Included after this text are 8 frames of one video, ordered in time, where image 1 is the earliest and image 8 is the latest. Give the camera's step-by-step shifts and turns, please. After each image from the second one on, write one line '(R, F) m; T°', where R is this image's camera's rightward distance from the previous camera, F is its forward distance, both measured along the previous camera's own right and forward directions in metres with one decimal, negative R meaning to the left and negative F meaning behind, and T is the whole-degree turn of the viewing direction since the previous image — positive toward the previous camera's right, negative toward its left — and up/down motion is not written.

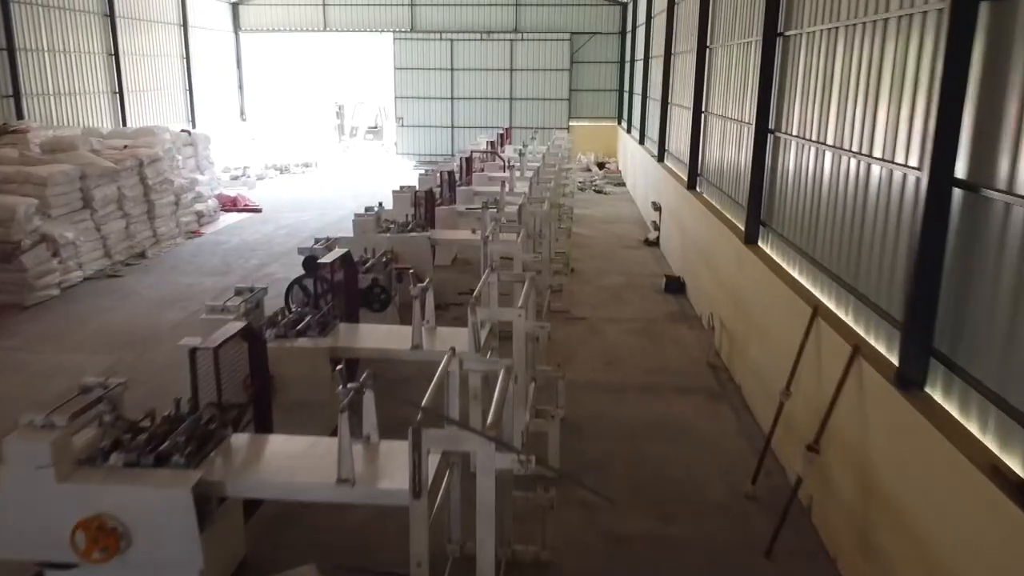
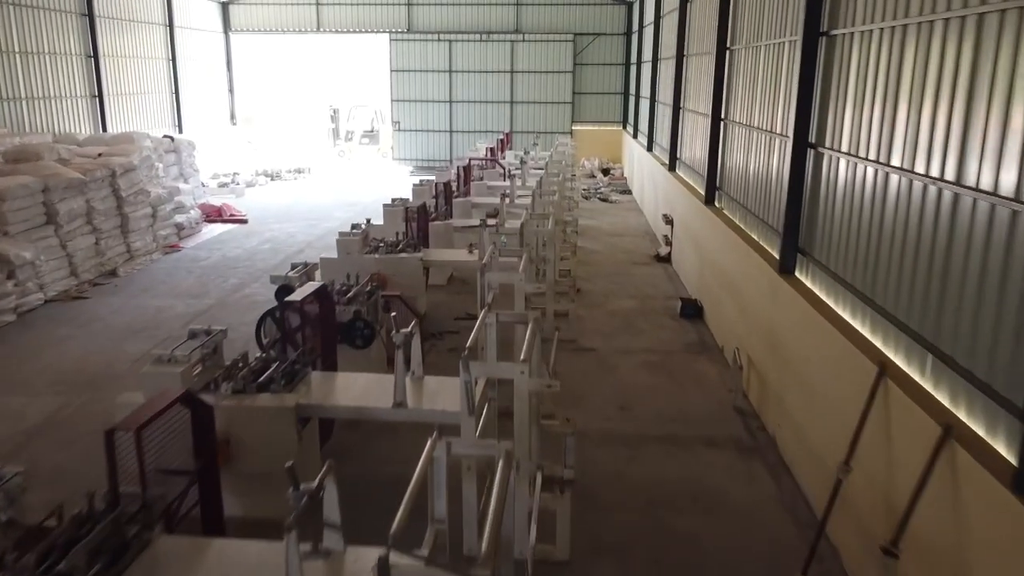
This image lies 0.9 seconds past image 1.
(0.0, +0.7) m; 0°
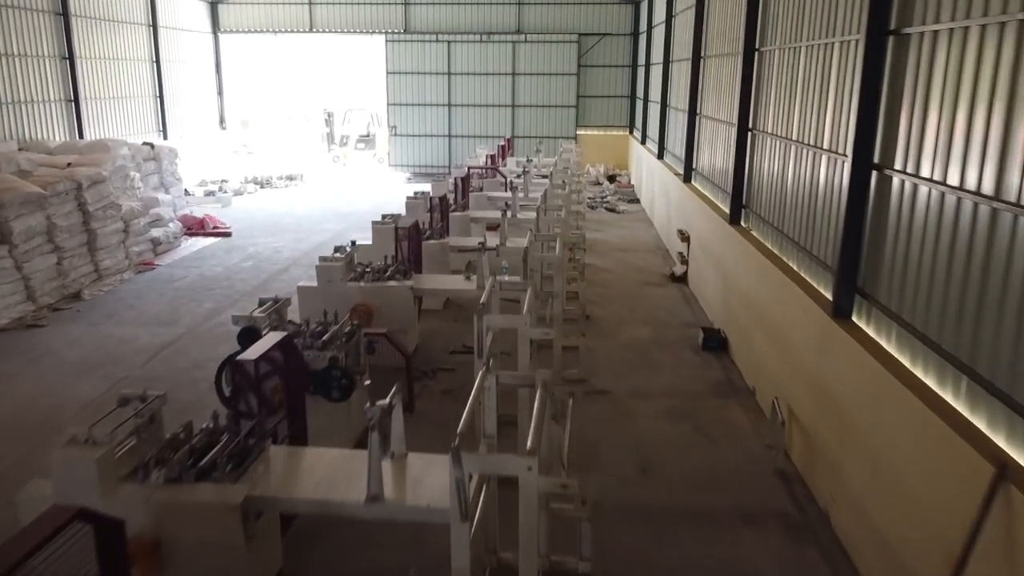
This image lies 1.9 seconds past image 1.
(0.0, +0.8) m; 0°
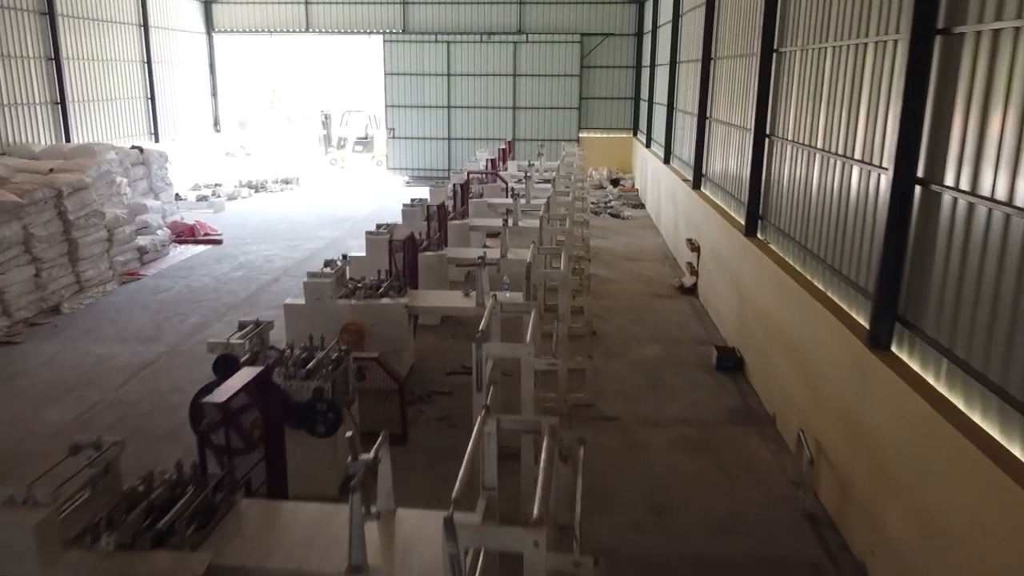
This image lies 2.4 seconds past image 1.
(0.0, +0.4) m; 0°
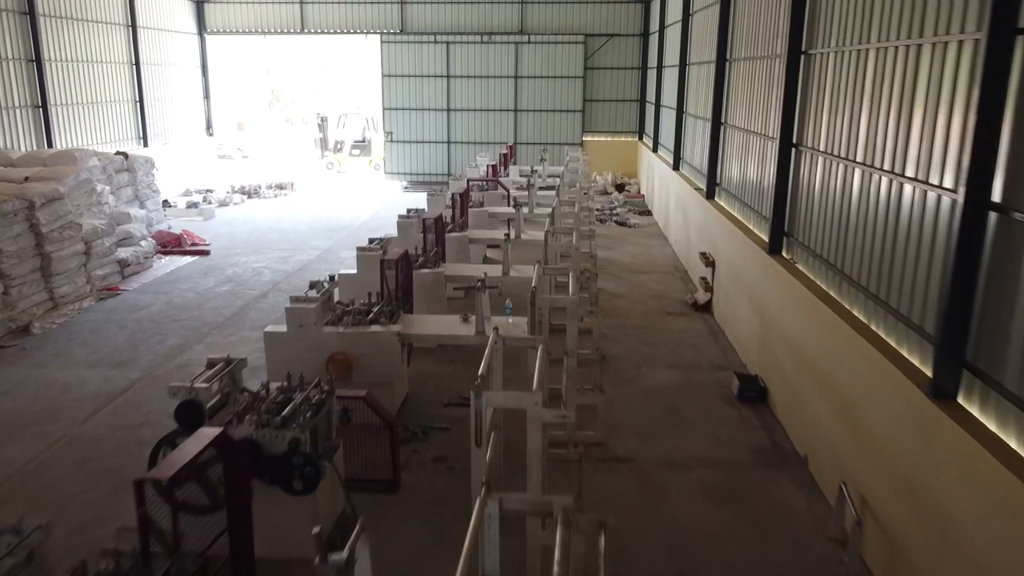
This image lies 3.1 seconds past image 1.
(0.0, +0.5) m; 0°
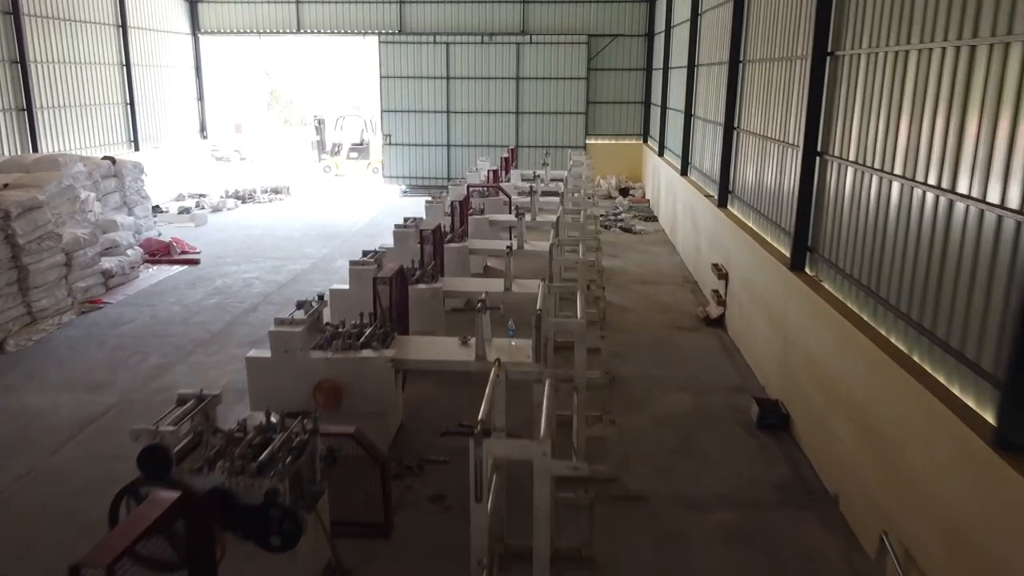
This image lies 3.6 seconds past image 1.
(0.0, +0.4) m; 0°
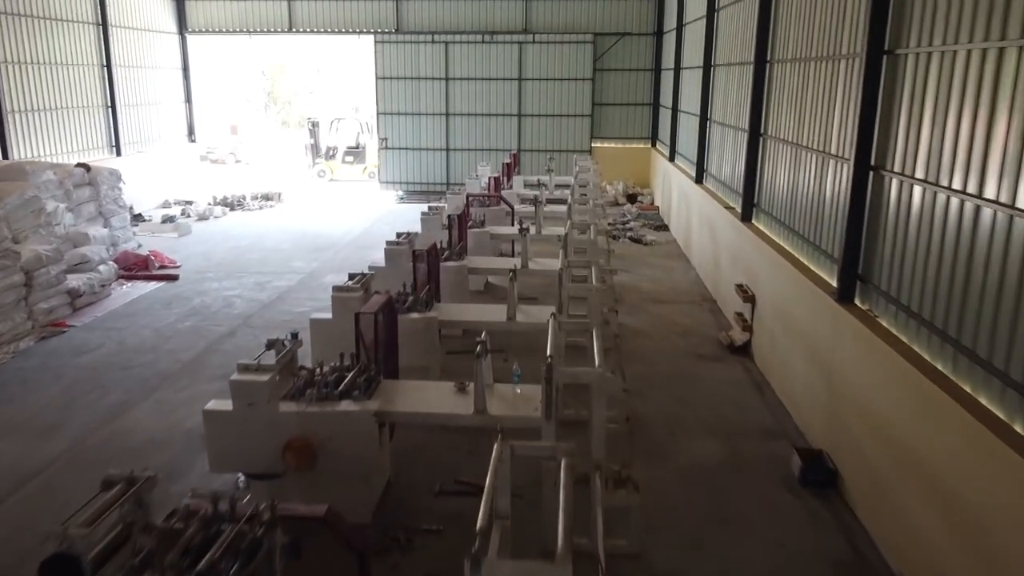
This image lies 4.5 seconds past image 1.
(0.0, +0.7) m; 0°
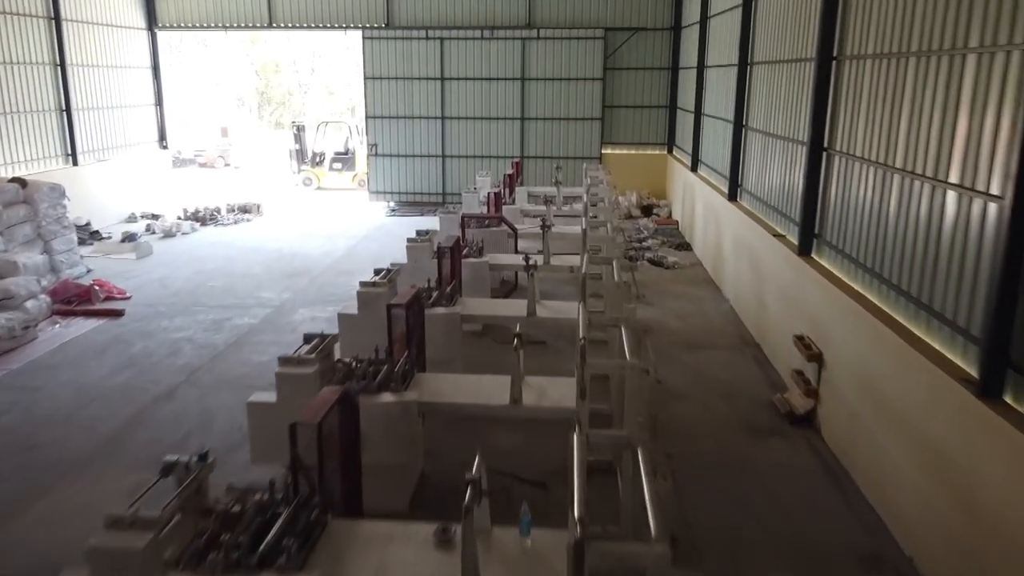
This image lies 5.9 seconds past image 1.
(0.0, +1.4) m; 0°
